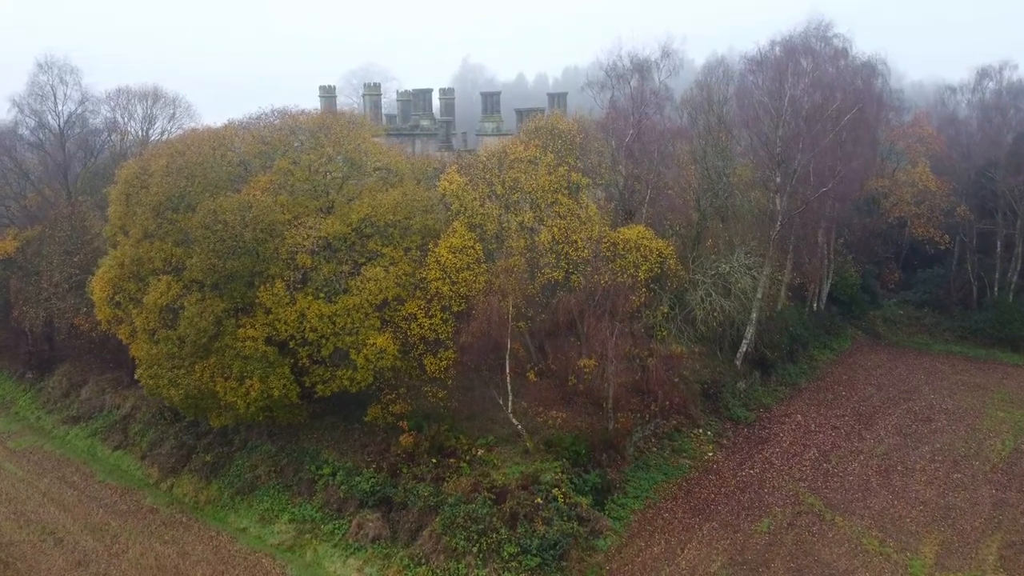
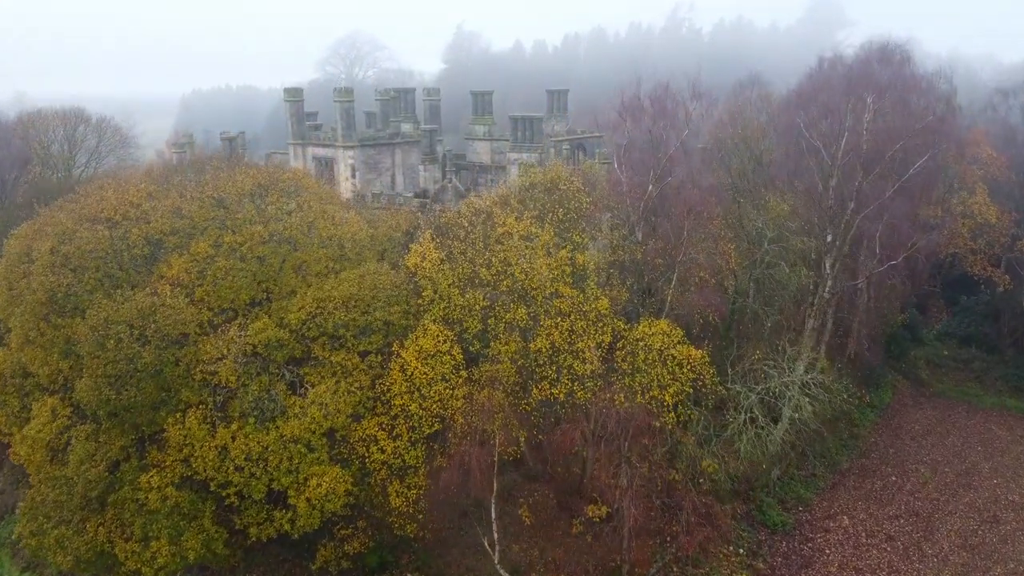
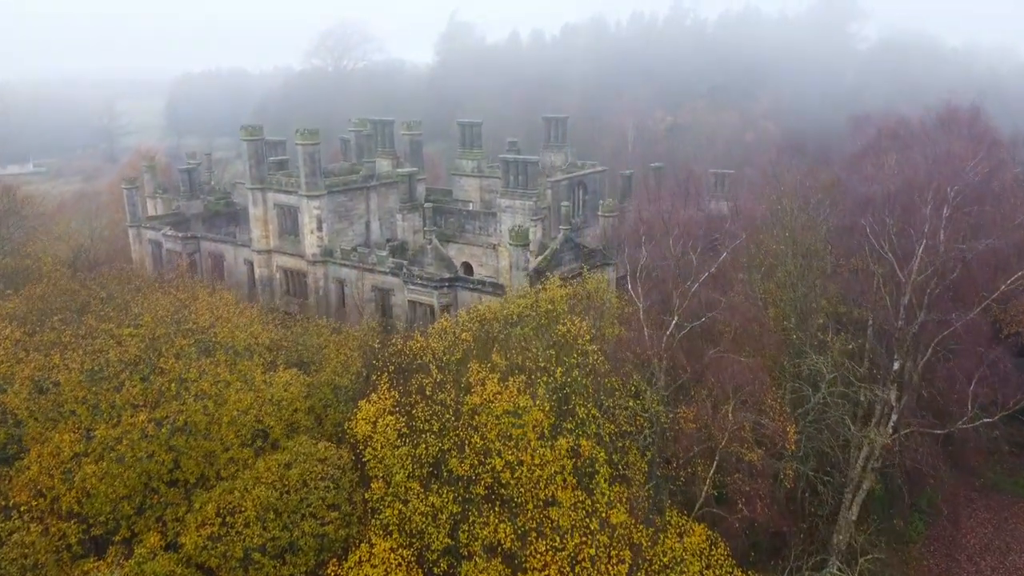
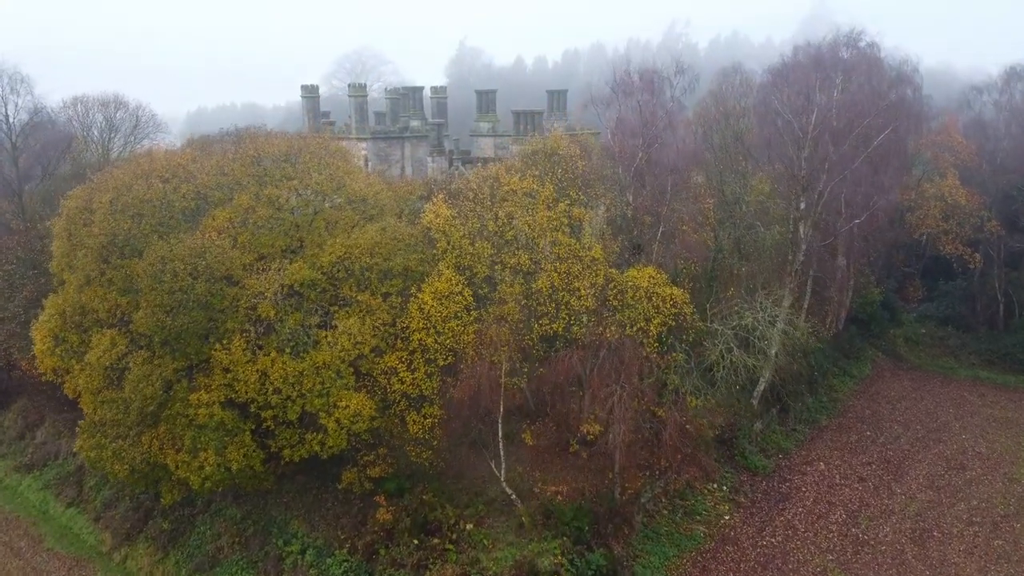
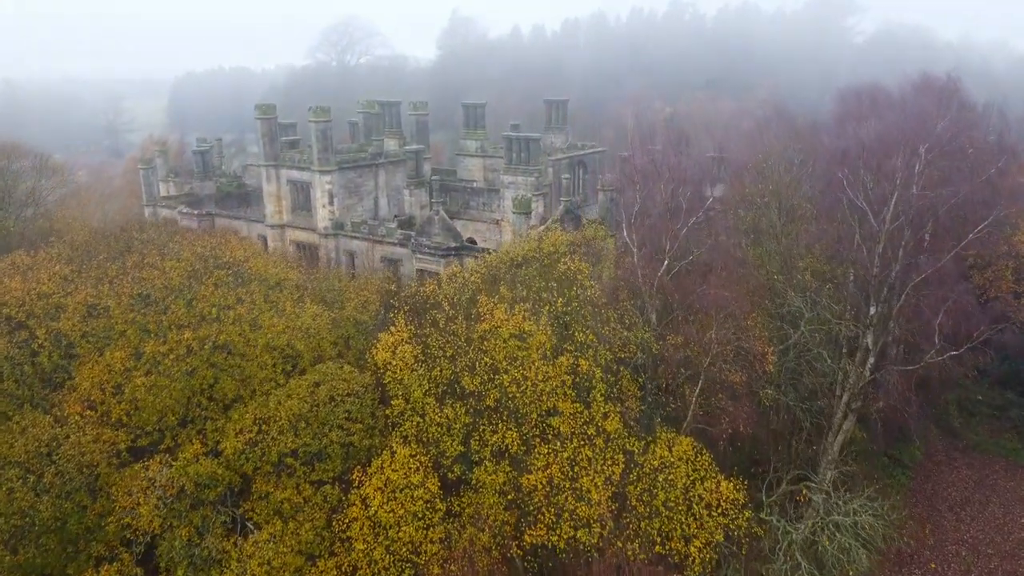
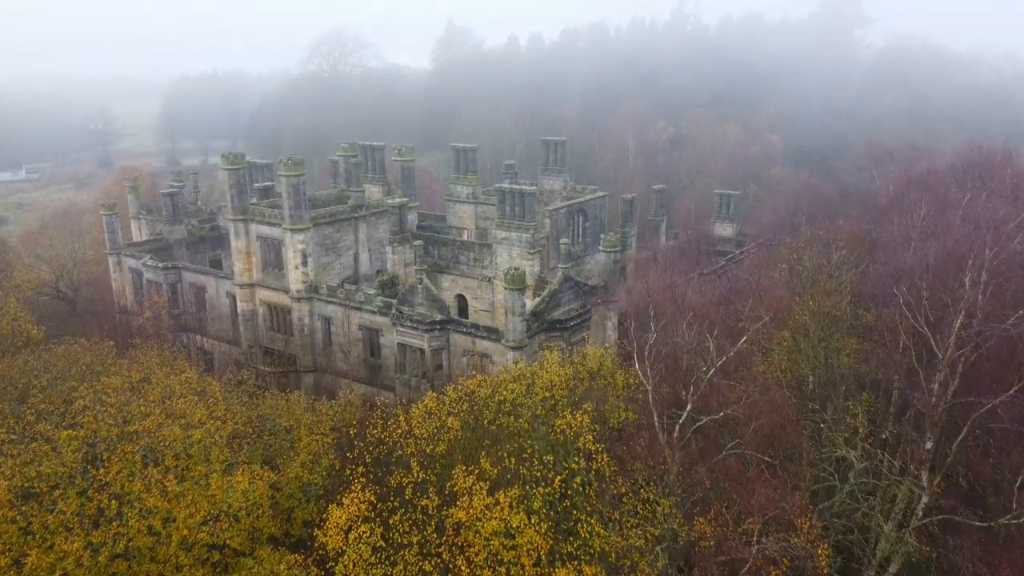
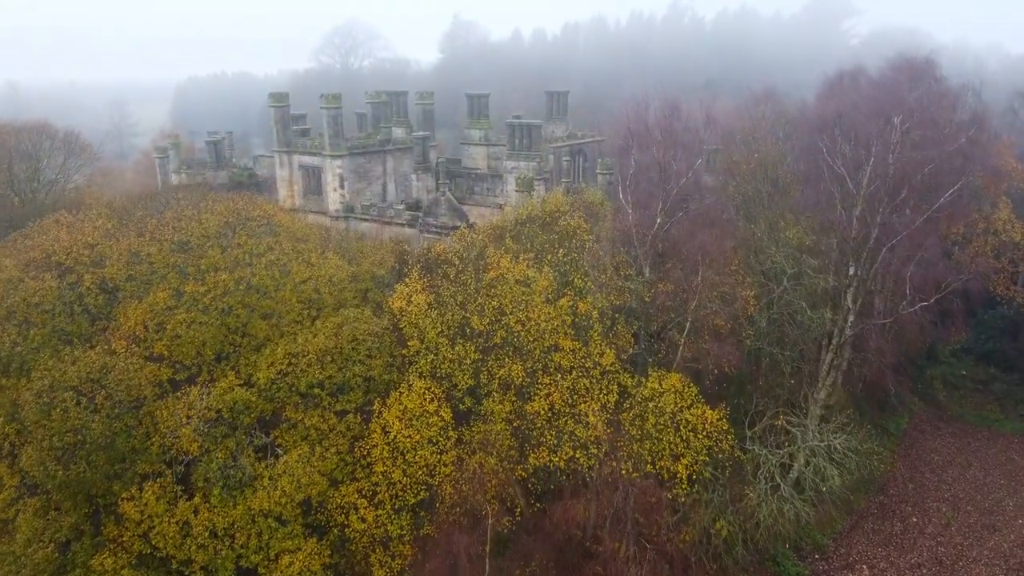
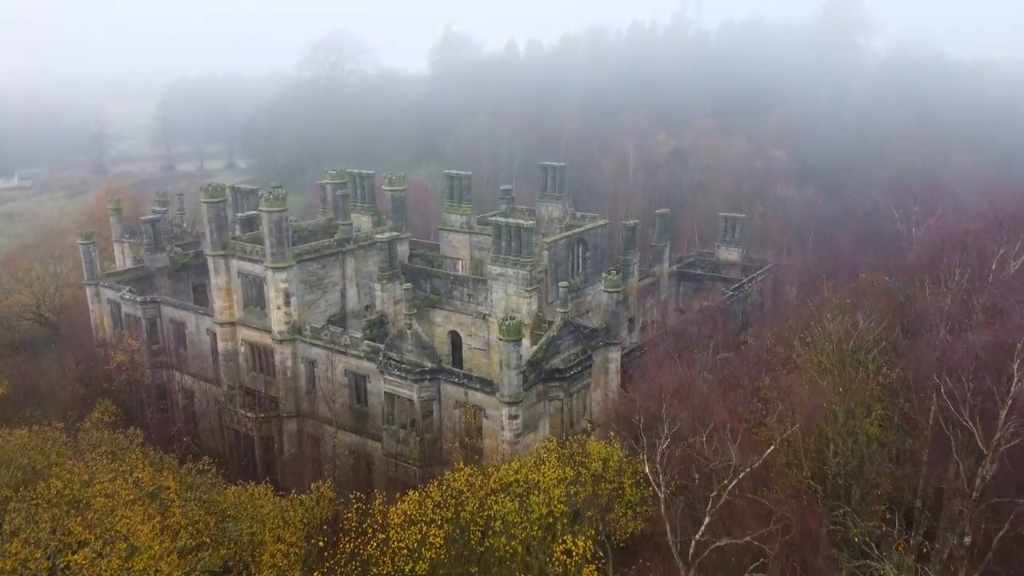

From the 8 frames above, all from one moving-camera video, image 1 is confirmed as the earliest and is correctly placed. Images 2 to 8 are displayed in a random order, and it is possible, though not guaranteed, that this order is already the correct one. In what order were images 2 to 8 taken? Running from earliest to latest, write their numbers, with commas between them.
4, 2, 7, 5, 3, 6, 8
